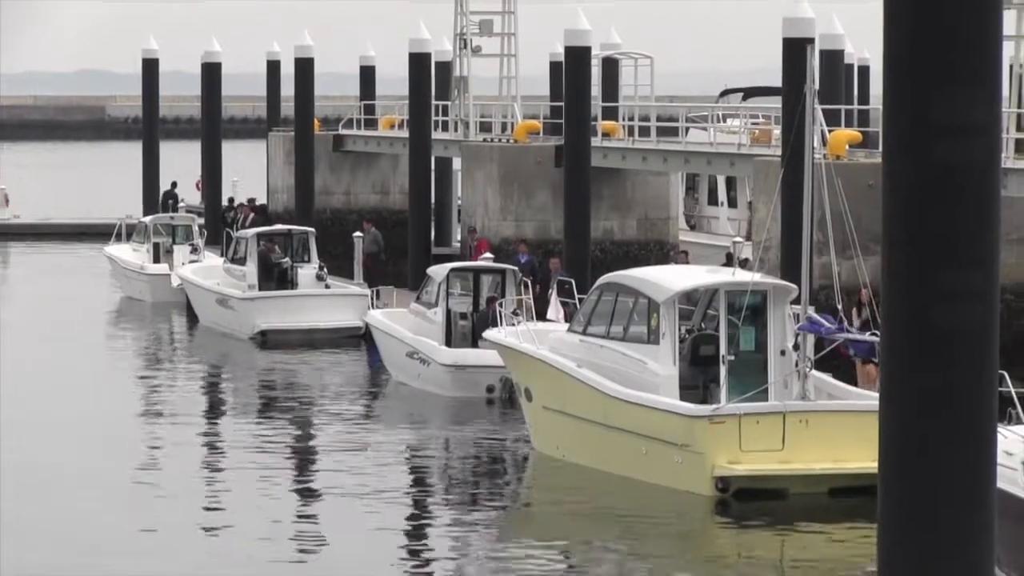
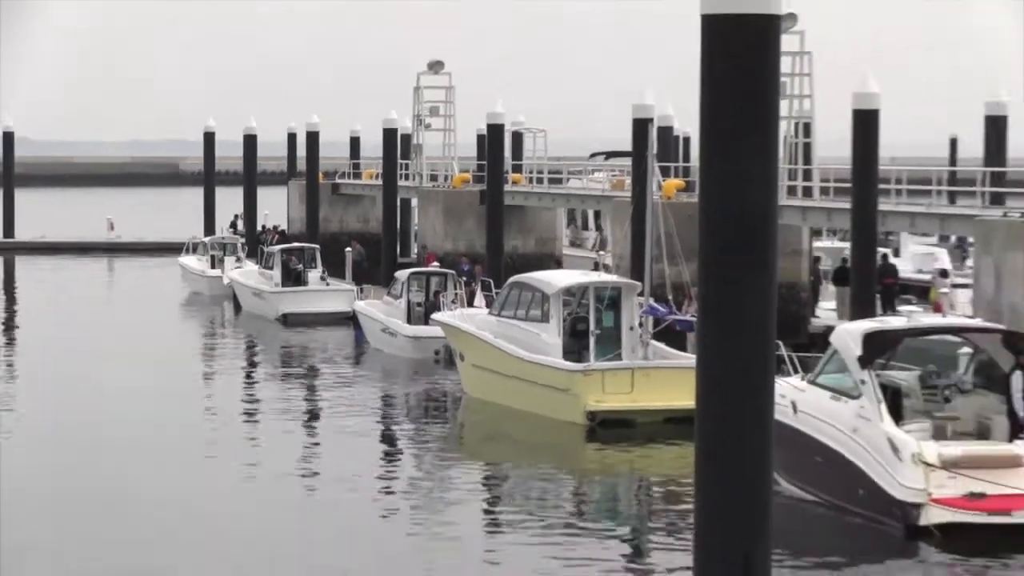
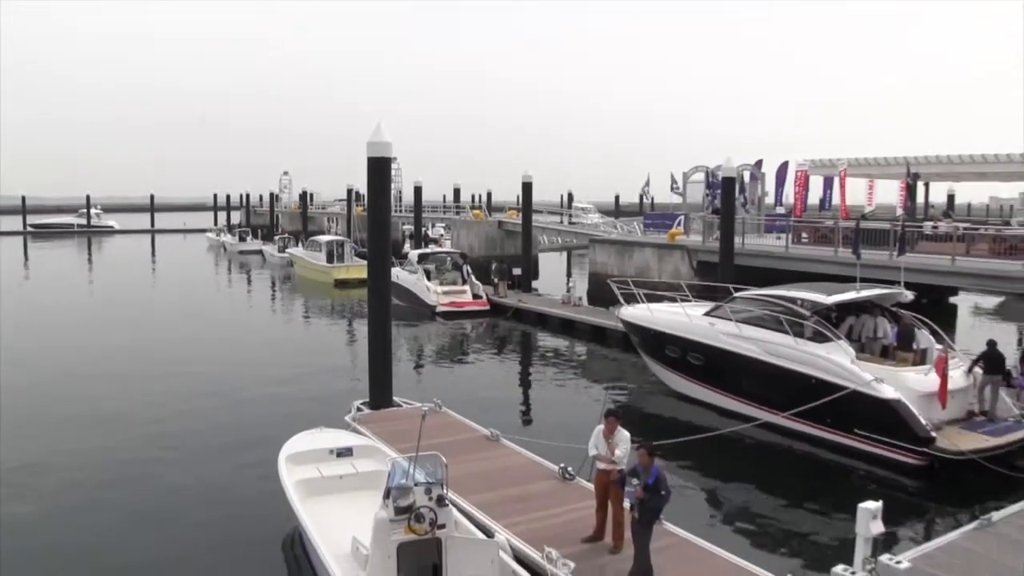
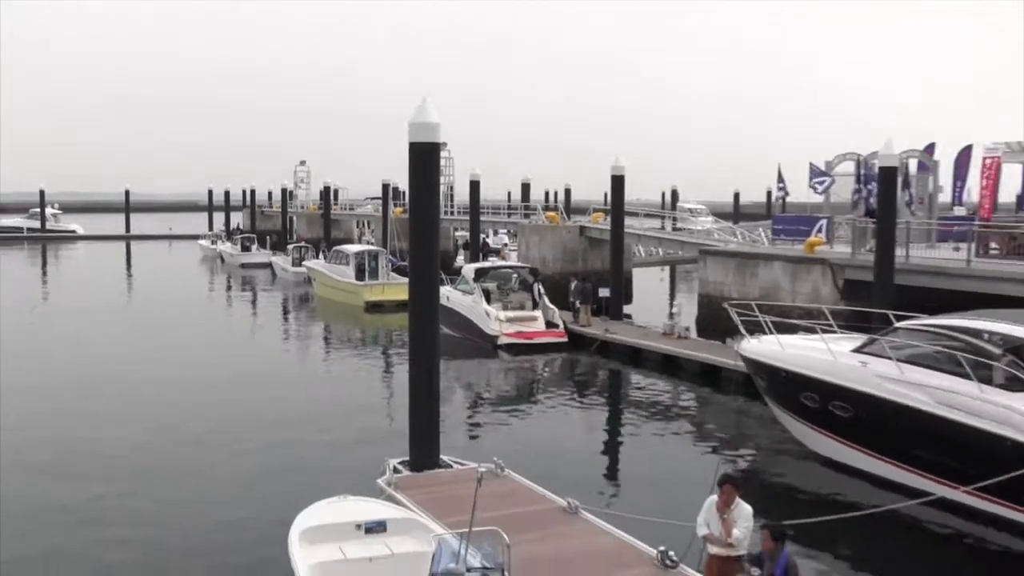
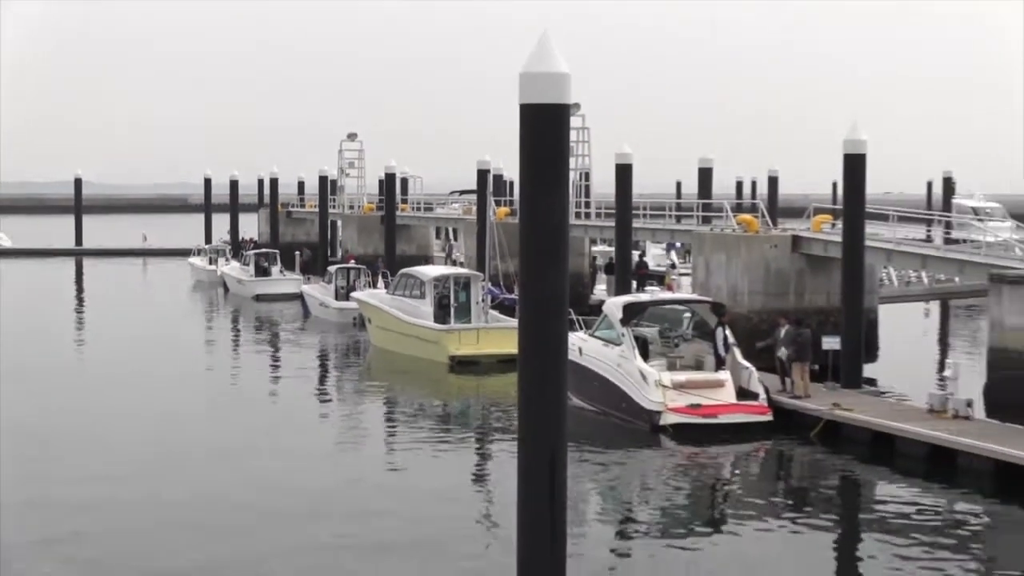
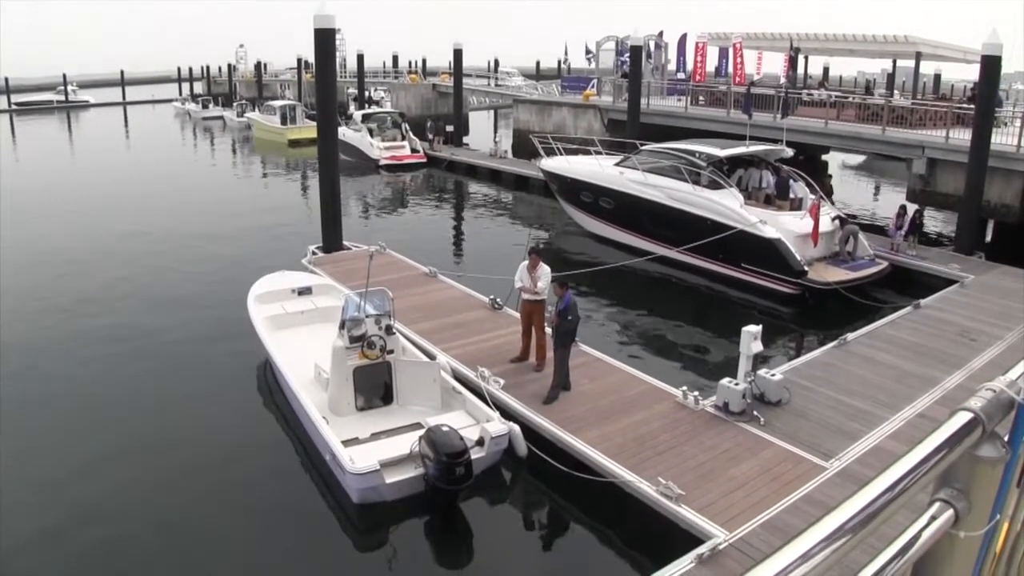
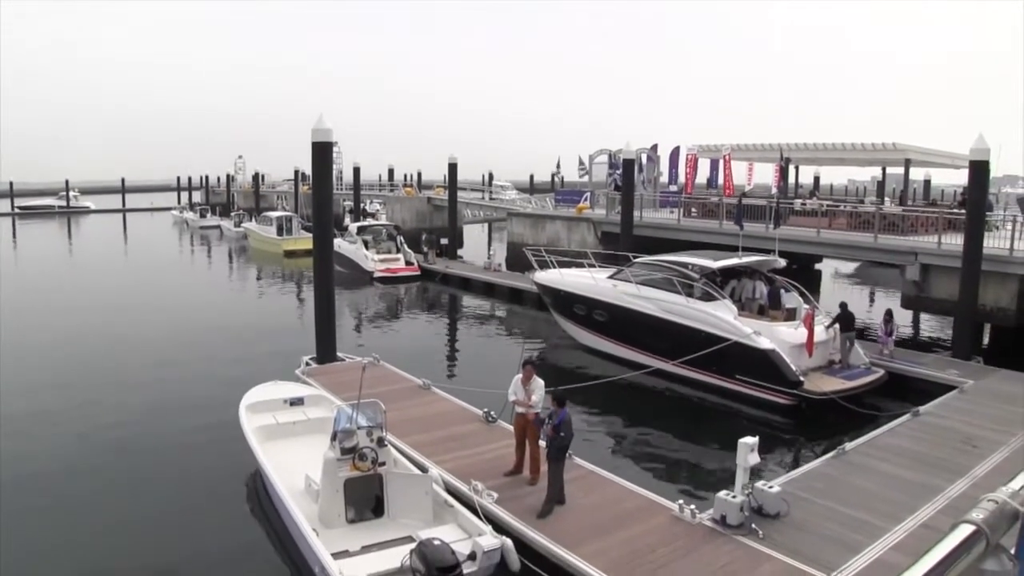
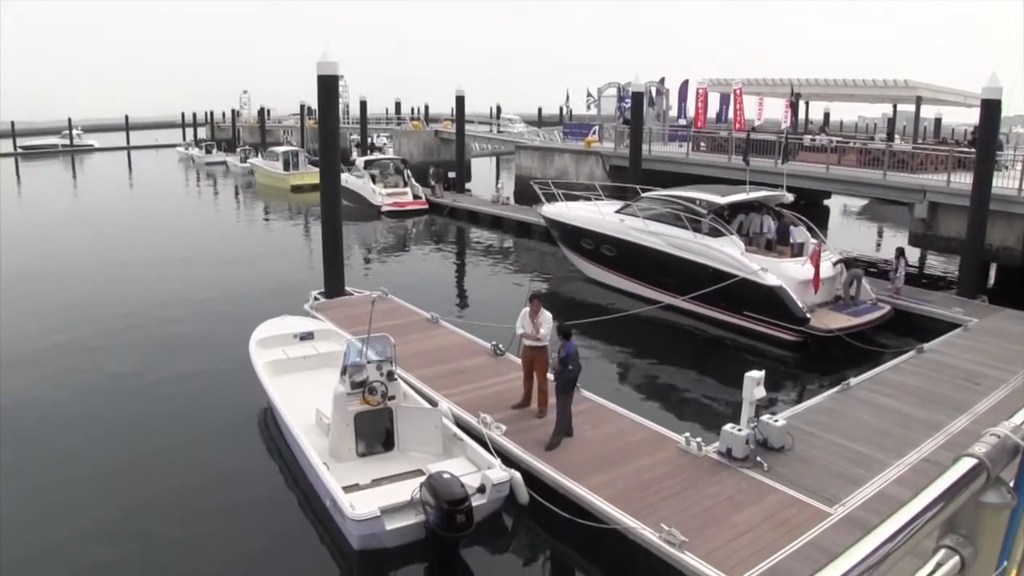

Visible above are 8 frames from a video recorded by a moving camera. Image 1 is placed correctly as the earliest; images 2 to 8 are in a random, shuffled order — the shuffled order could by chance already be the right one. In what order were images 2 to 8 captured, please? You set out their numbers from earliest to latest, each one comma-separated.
2, 5, 4, 3, 7, 8, 6
